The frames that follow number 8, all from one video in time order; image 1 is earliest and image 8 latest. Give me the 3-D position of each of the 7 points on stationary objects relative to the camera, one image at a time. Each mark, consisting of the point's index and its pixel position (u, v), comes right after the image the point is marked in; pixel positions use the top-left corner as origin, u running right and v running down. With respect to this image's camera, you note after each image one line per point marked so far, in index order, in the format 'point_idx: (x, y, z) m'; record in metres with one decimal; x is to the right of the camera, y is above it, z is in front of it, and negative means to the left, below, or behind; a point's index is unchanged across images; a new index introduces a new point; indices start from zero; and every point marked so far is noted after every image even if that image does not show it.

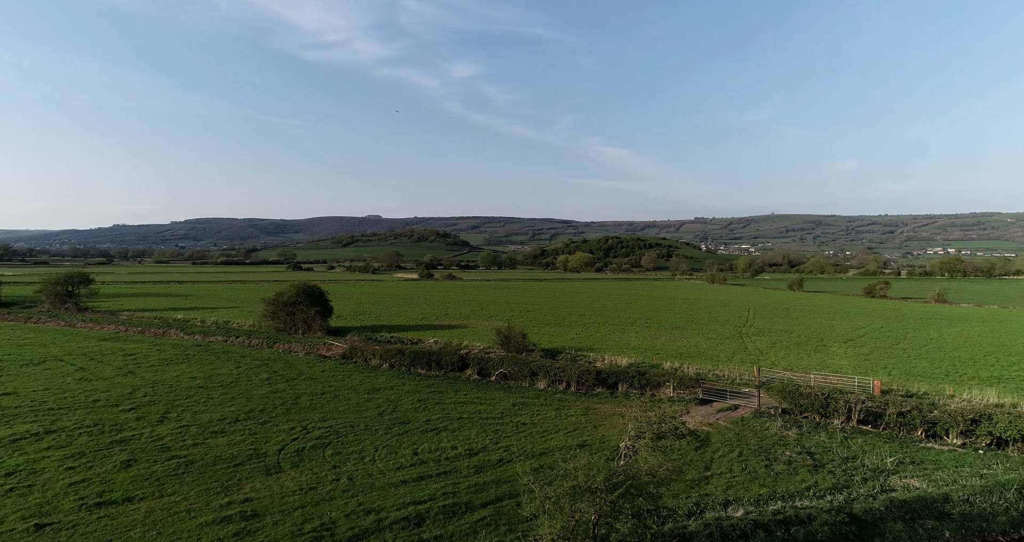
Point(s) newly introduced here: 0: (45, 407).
0: (-15.8, -4.4, +18.4) m
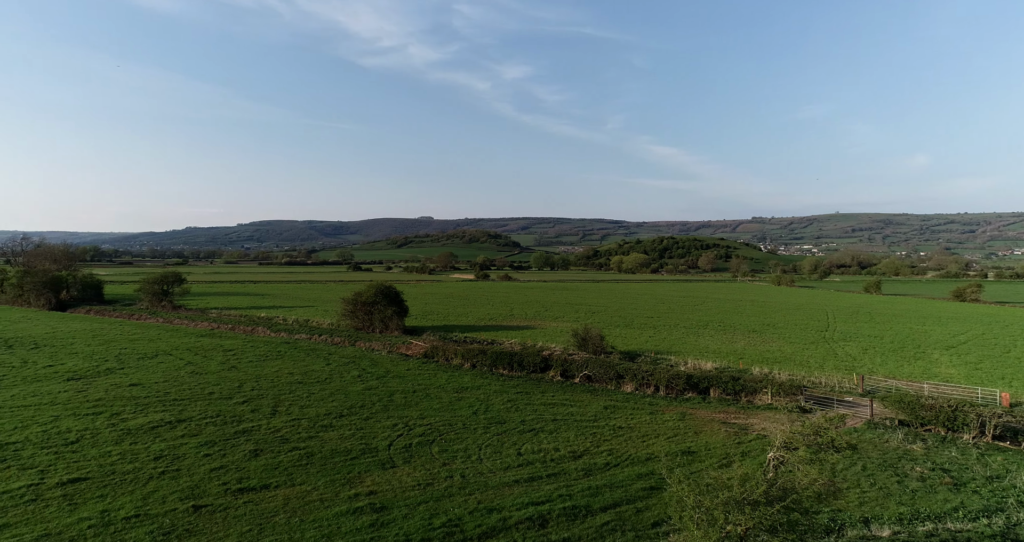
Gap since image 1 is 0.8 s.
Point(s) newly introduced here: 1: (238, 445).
0: (-12.7, -4.5, +20.4) m
1: (-6.5, -4.1, +13.6) m
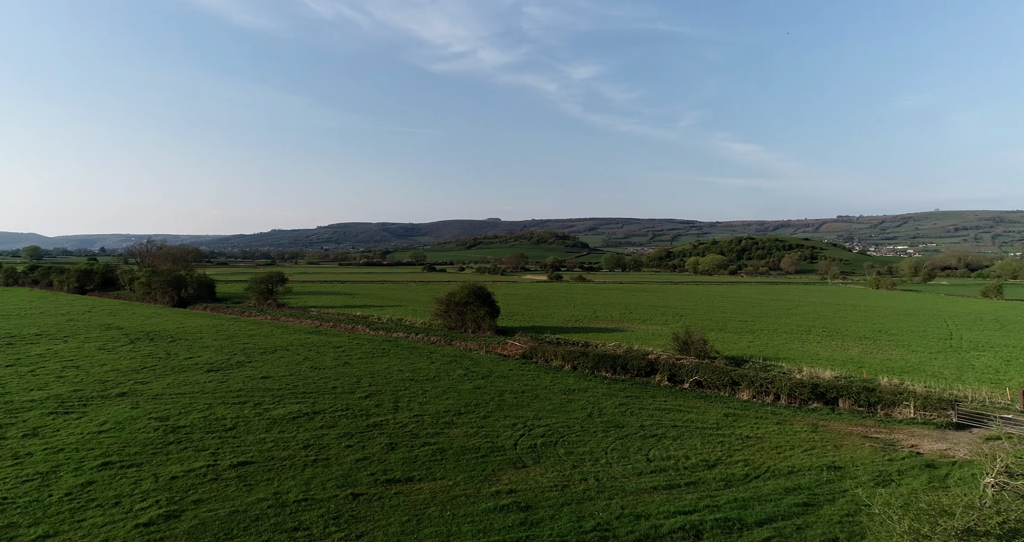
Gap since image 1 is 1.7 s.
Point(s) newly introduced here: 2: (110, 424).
0: (-8.5, -4.6, +22.2) m
1: (-3.5, -4.2, +14.5) m
2: (-12.4, -4.7, +17.6) m
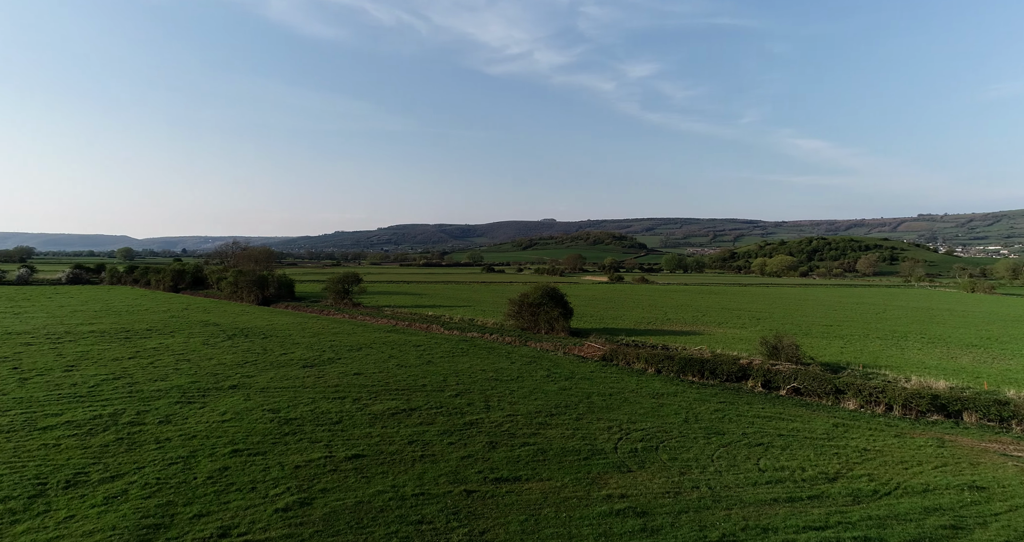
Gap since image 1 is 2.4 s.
0: (-4.9, -4.7, +23.0) m
1: (-1.0, -4.3, +14.8) m
2: (-9.4, -4.8, +19.0) m
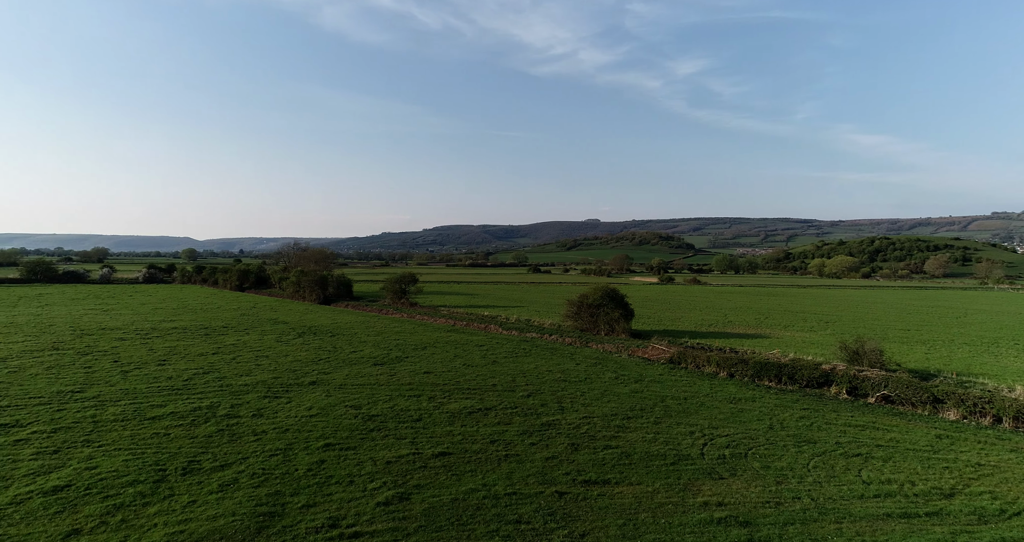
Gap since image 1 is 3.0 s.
0: (-1.9, -4.7, +23.4) m
1: (+1.1, -4.3, +14.7) m
2: (-6.8, -4.8, +19.9) m
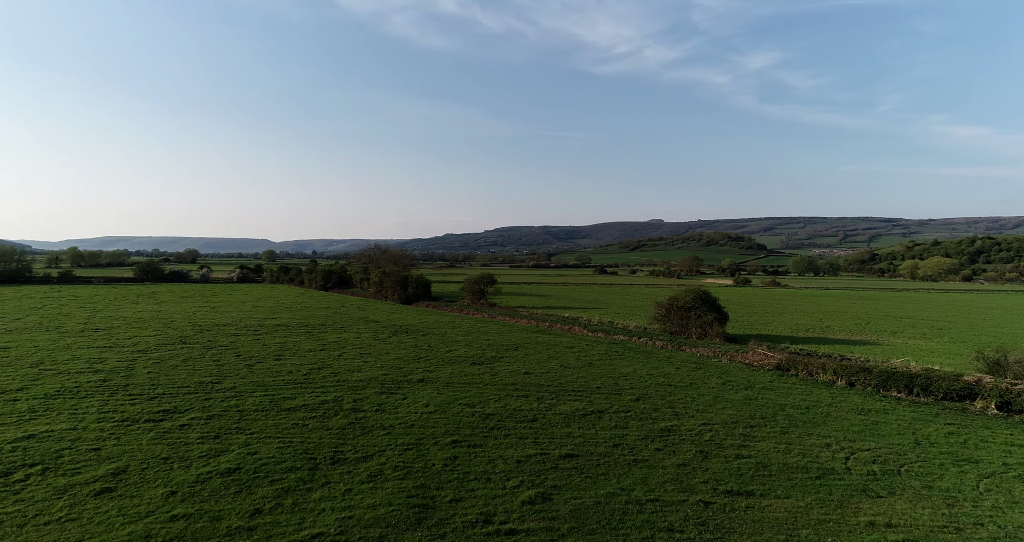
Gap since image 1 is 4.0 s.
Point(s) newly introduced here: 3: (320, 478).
0: (+2.5, -4.8, +23.3) m
1: (+4.1, -4.3, +14.2) m
2: (-2.9, -4.9, +20.6) m
3: (-3.2, -3.4, +9.5) m
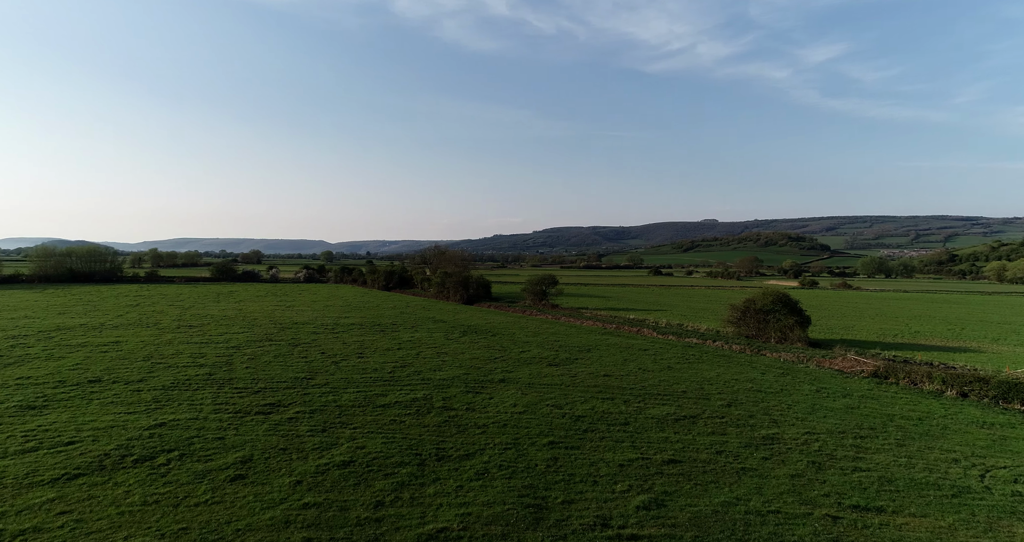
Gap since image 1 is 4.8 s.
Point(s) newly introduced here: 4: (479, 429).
0: (+6.0, -4.8, +22.7) m
1: (+6.5, -4.3, +13.5) m
2: (+0.3, -4.9, +20.7) m
3: (-1.4, -3.4, +9.7) m
4: (-0.9, -4.2, +15.2) m
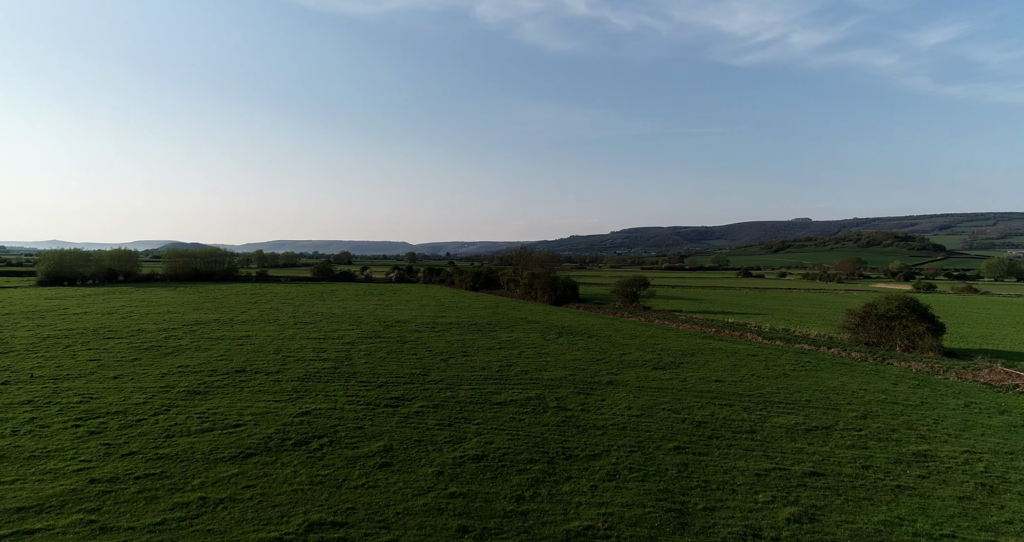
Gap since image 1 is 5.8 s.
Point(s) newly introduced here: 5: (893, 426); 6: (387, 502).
0: (+10.3, -4.8, +21.3) m
1: (+9.2, -4.3, +12.2) m
2: (+4.4, -4.9, +20.3) m
3: (+0.8, -3.4, +9.8) m
4: (+2.3, -4.2, +15.1) m
5: (+12.9, -5.0, +18.5) m
6: (-1.9, -3.4, +8.5) m
